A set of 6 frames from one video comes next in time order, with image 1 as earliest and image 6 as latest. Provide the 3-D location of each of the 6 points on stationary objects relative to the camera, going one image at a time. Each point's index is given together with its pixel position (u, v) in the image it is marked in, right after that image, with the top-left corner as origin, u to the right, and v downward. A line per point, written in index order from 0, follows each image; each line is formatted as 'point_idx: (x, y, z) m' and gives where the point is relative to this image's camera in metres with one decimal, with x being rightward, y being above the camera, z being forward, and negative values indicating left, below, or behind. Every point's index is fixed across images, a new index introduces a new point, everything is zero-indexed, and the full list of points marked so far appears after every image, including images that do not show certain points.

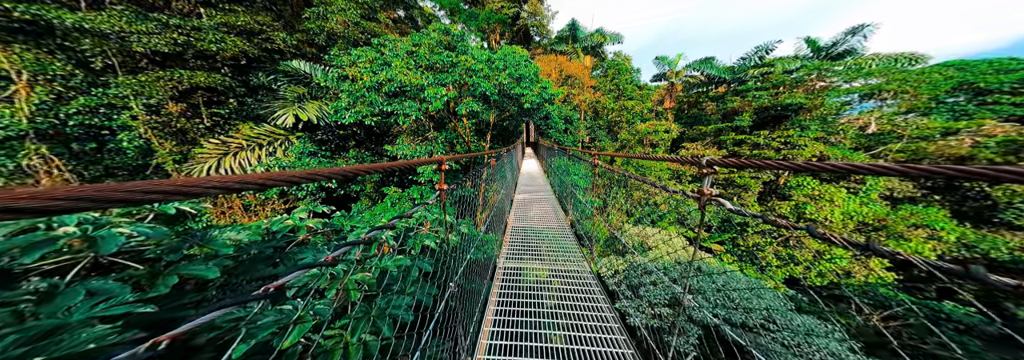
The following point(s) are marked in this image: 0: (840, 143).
0: (+10.2, +1.2, +7.2) m
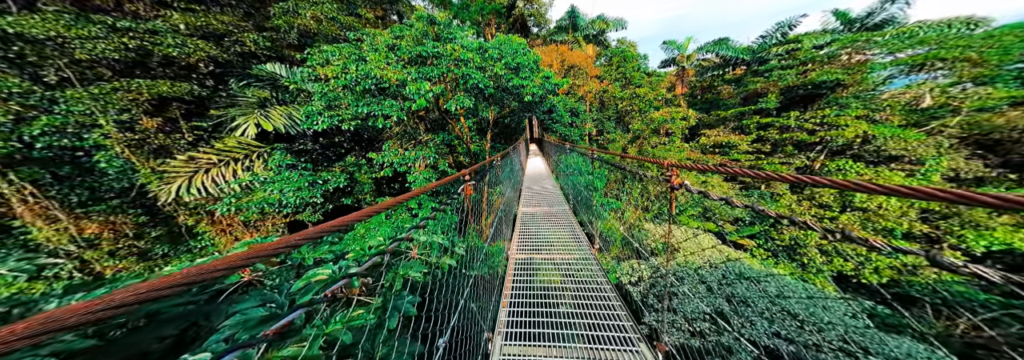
0: (+10.3, +1.7, +6.4) m
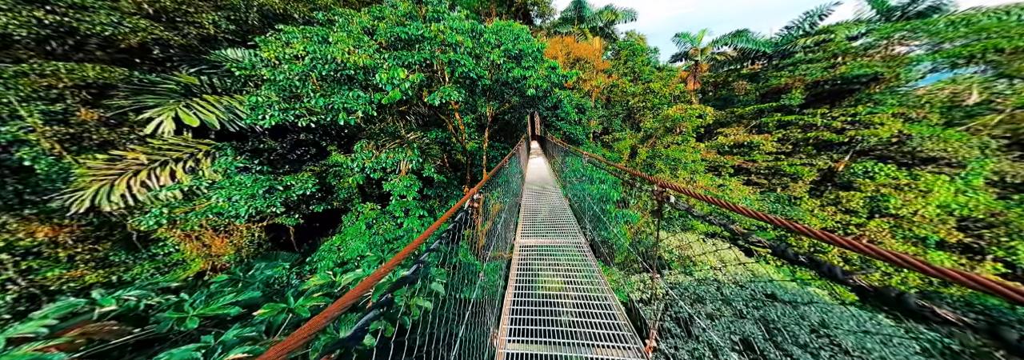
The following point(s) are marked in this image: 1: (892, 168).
0: (+10.4, +1.6, +5.8) m
1: (+9.4, +0.3, +5.9) m
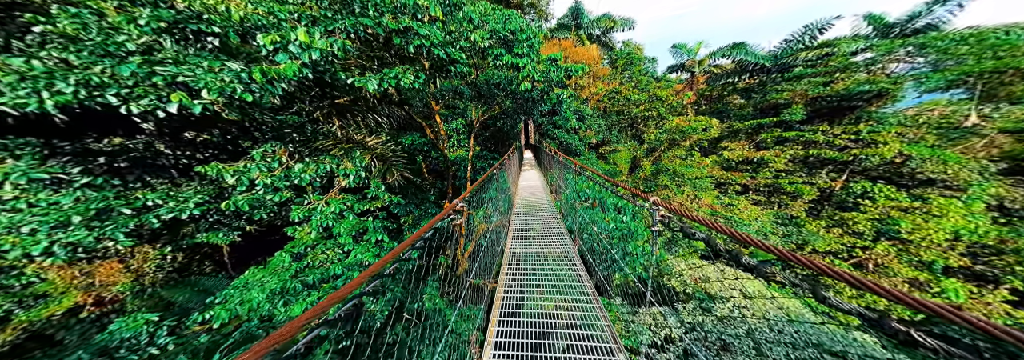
0: (+10.2, +1.0, +5.7) m
1: (+9.2, -0.2, +5.7) m
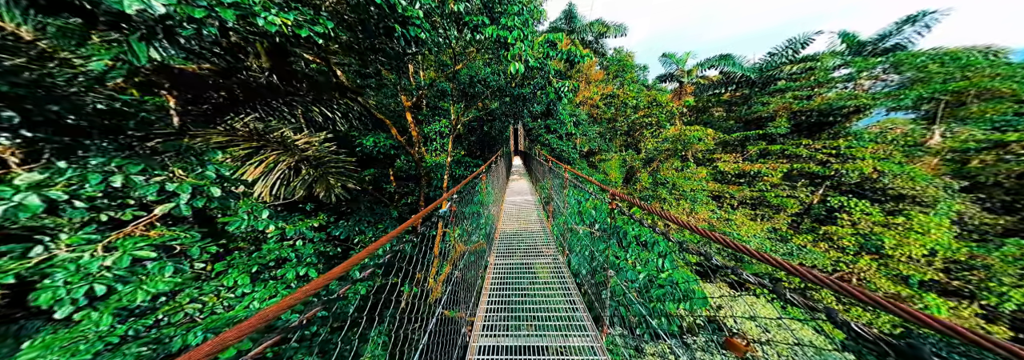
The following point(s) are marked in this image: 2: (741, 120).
0: (+9.8, +0.6, +5.9) m
1: (+8.8, -0.6, +5.8) m
2: (+8.4, +2.2, +8.6) m
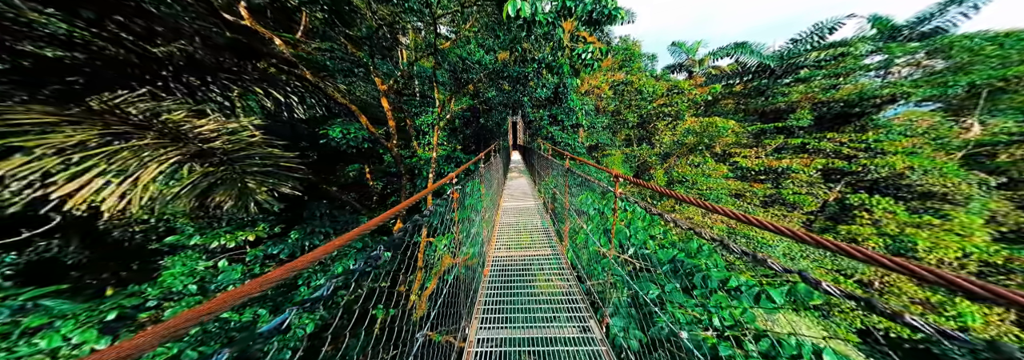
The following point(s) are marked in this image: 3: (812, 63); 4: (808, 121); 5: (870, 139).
0: (+9.8, +0.7, +5.4) m
1: (+8.8, -0.5, +5.3) m
2: (+8.4, +2.3, +8.1) m
3: (+9.2, +3.6, +7.4) m
4: (+8.6, +1.7, +6.9) m
5: (+9.2, +1.1, +6.0) m
